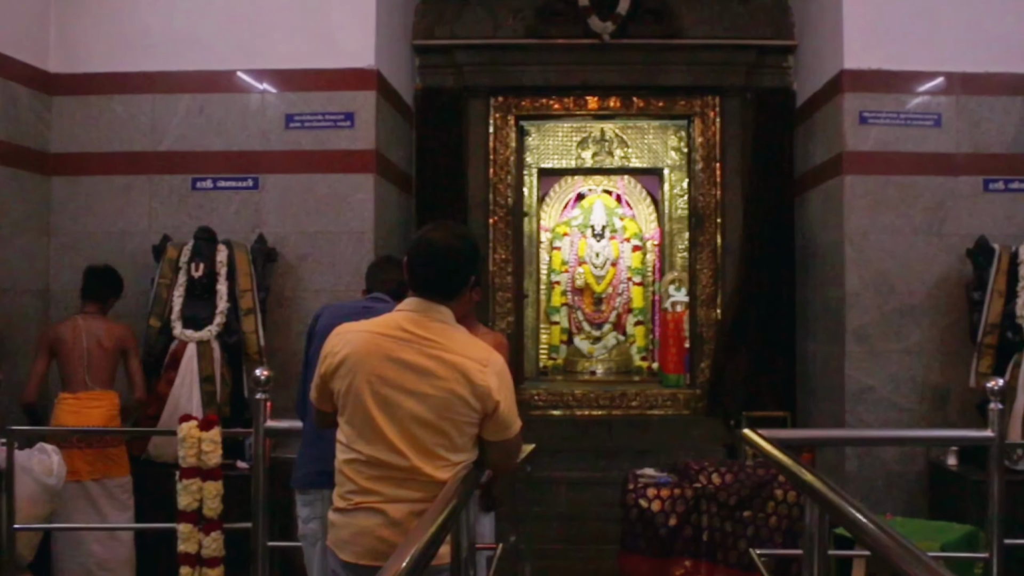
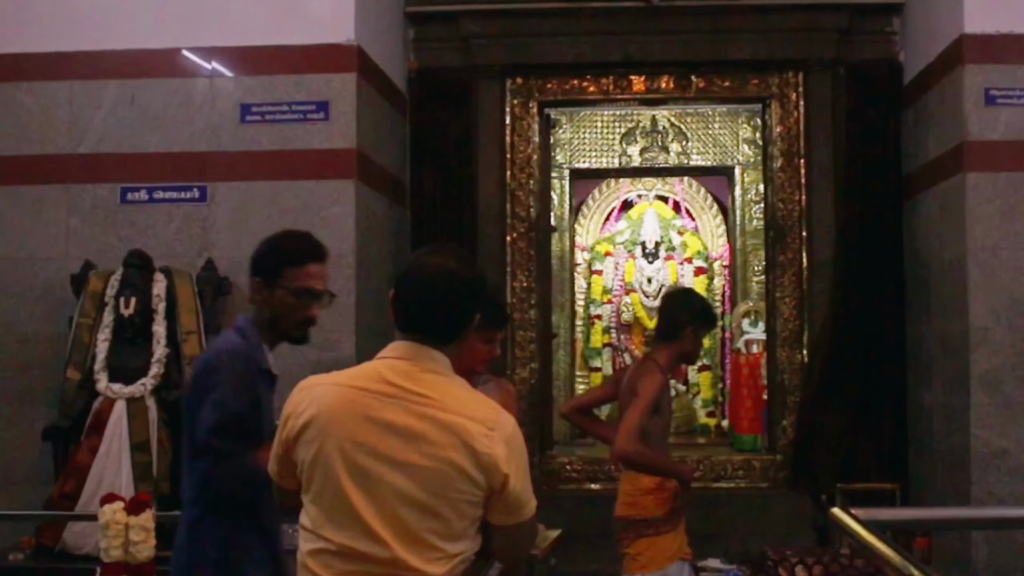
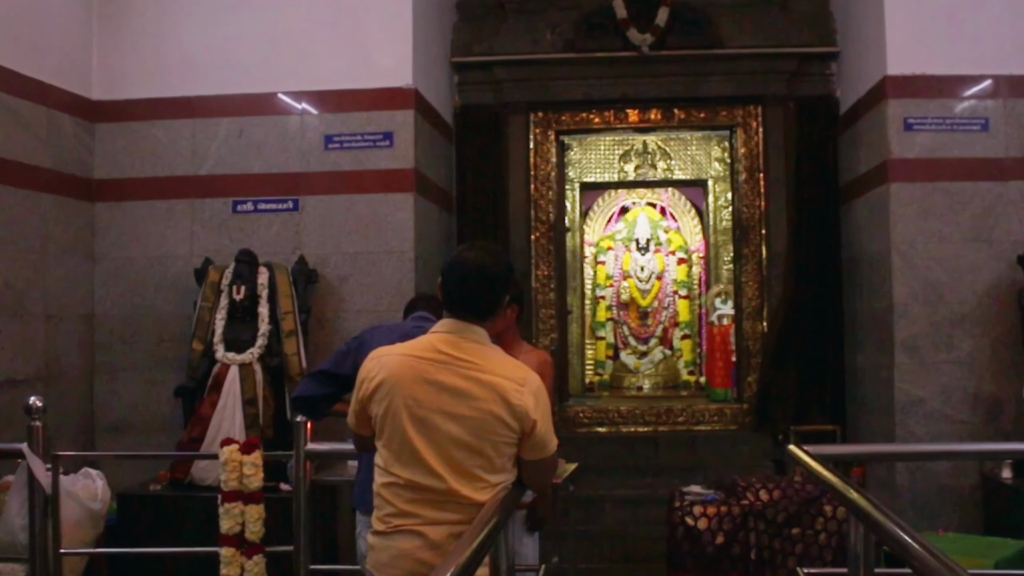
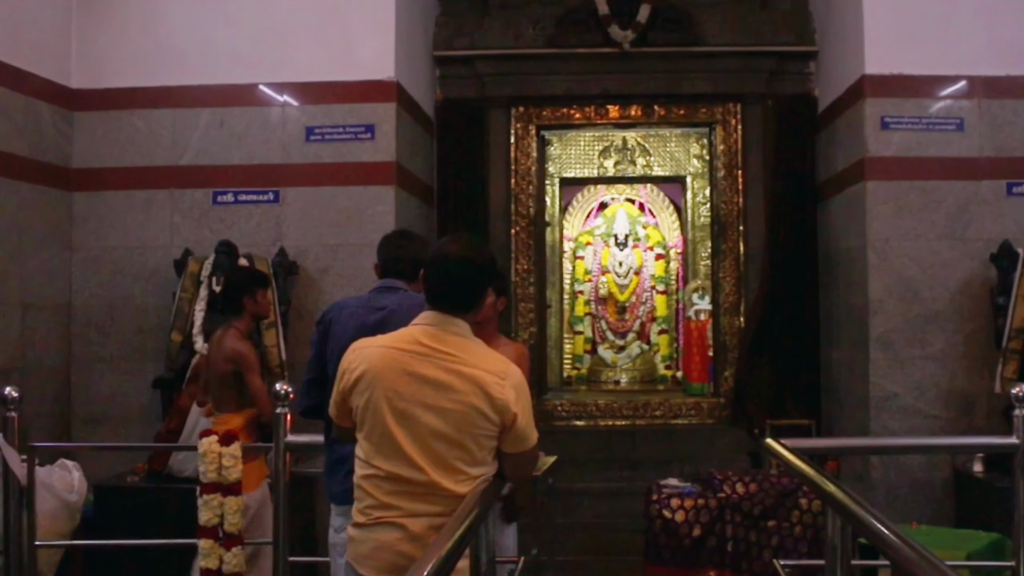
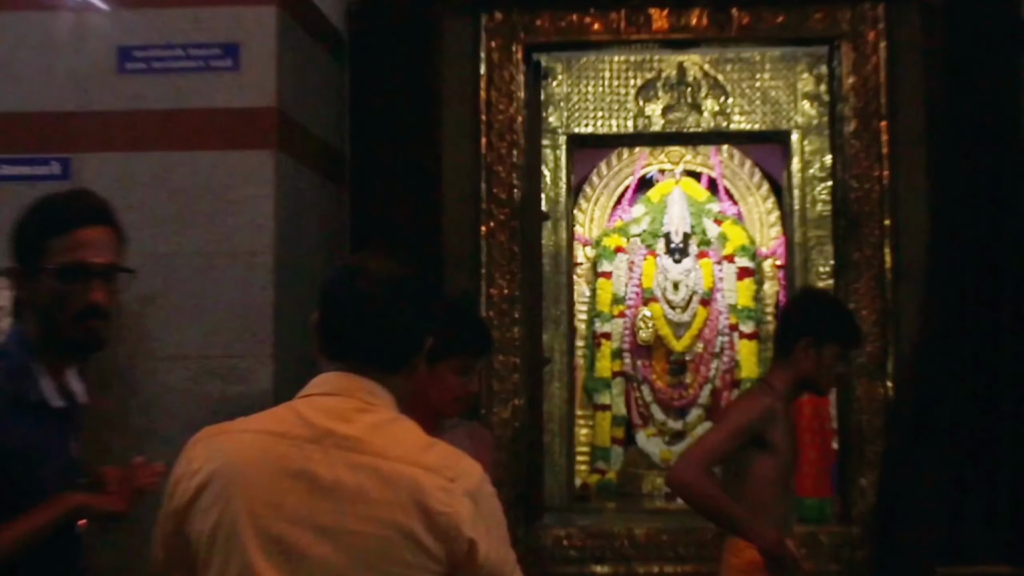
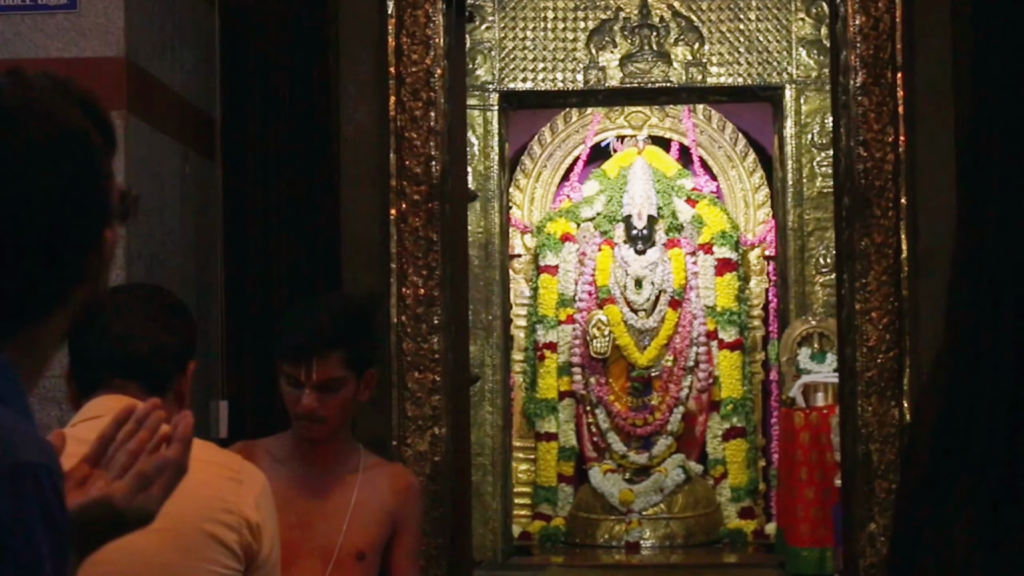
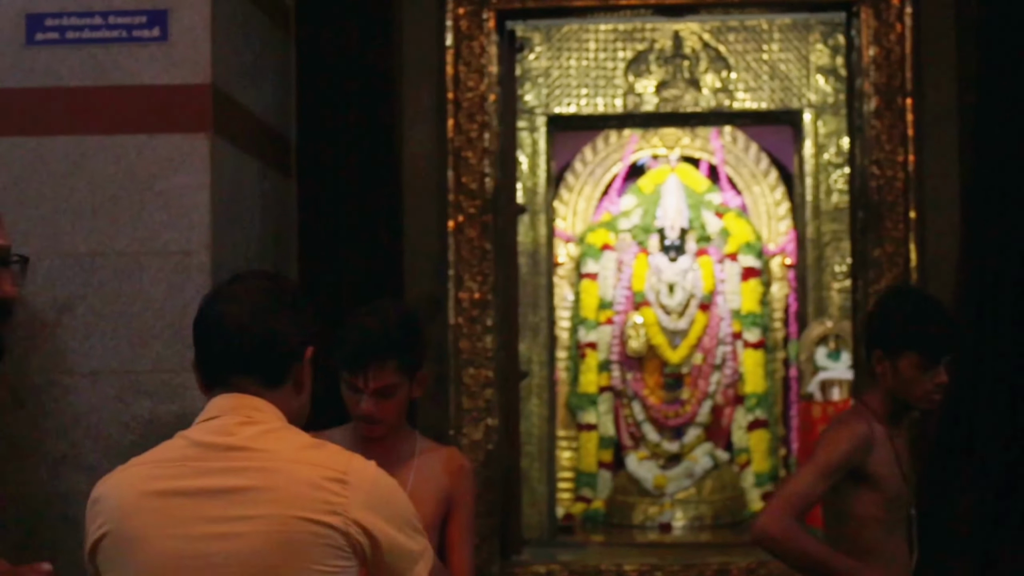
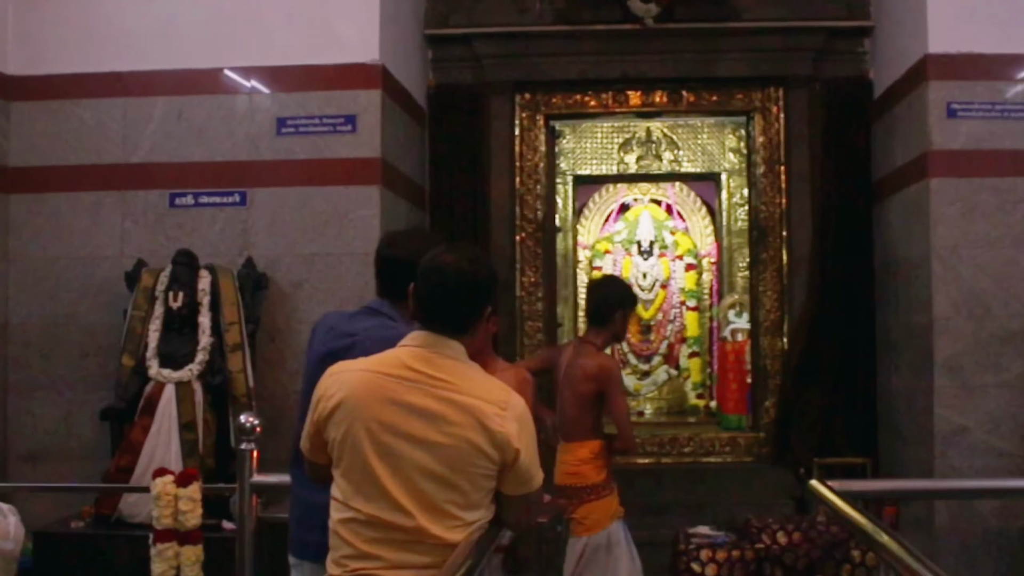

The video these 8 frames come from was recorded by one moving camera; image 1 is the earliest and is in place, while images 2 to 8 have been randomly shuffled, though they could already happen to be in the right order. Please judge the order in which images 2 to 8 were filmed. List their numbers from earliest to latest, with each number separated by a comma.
4, 3, 8, 2, 5, 7, 6
